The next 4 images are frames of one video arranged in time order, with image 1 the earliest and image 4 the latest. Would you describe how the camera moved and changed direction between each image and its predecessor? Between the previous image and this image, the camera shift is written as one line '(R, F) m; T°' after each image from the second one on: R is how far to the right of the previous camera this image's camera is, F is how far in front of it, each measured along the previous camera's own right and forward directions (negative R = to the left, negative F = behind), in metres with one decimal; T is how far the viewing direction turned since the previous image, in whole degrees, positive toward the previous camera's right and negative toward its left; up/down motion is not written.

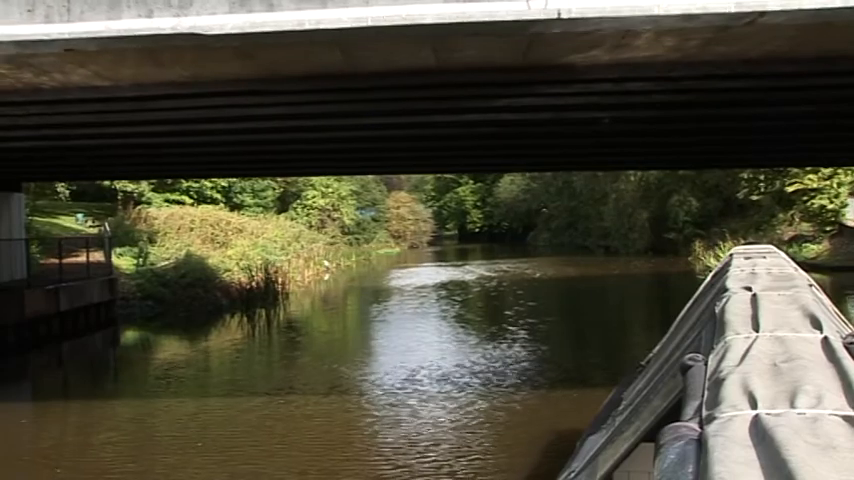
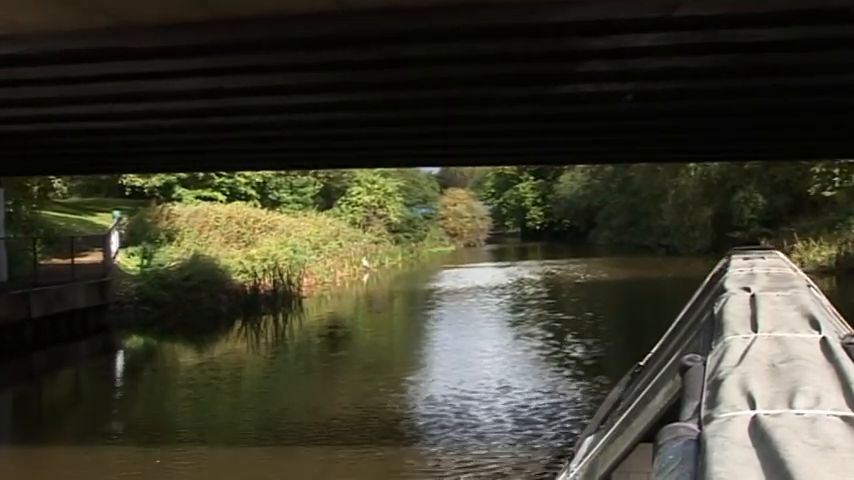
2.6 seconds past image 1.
(+0.6, +1.2) m; -4°
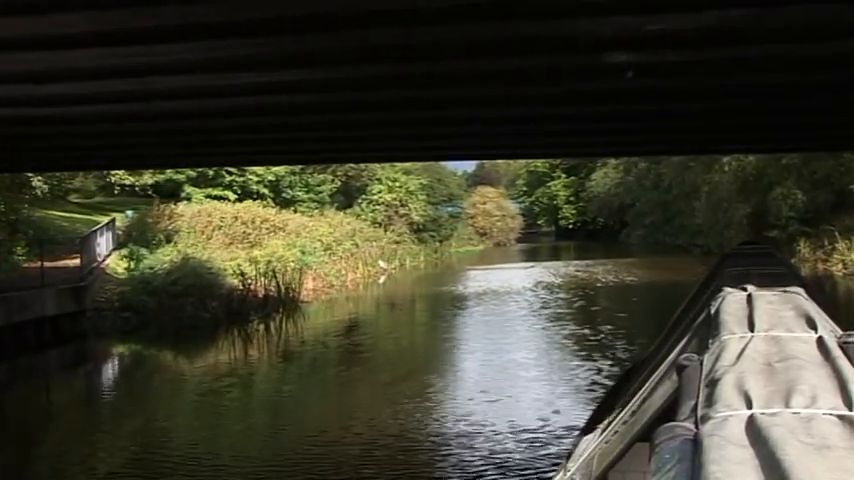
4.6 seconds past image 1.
(+0.4, +0.9) m; -2°
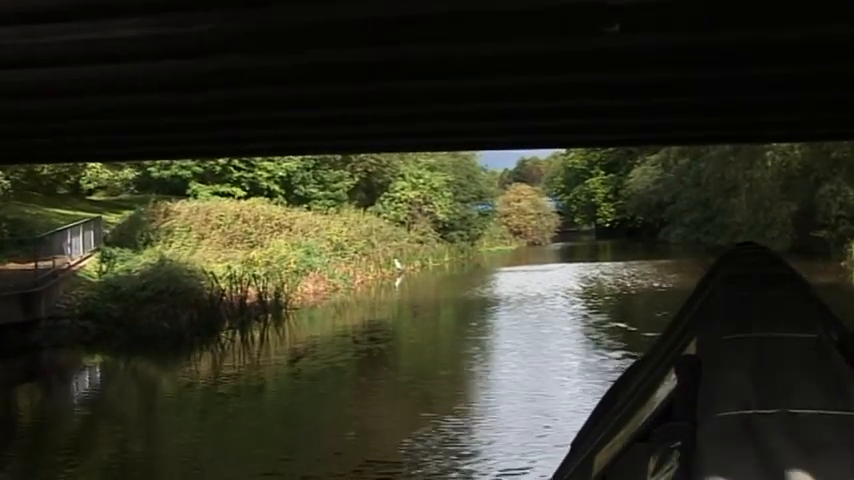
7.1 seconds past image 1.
(+0.5, +1.2) m; -3°
